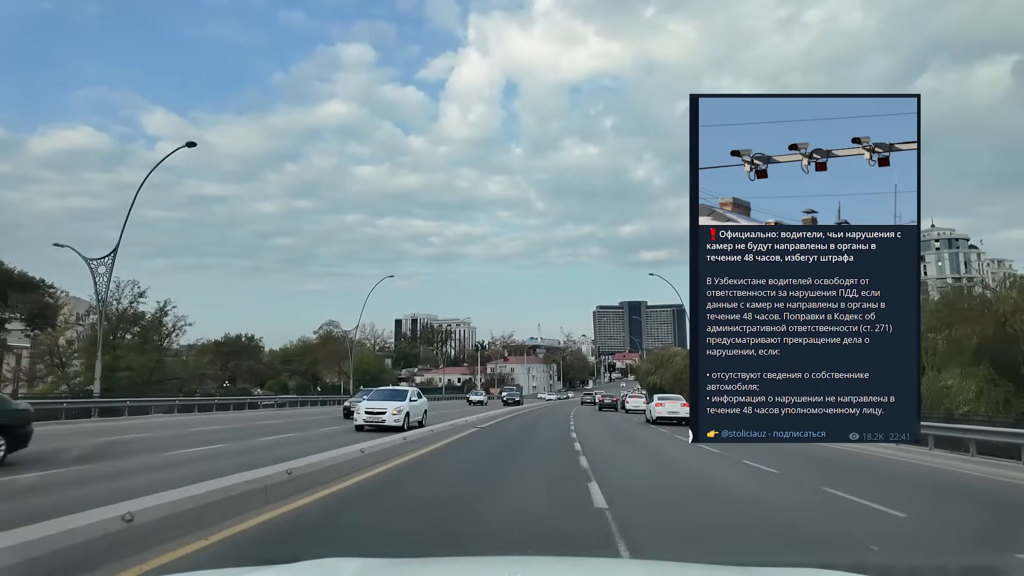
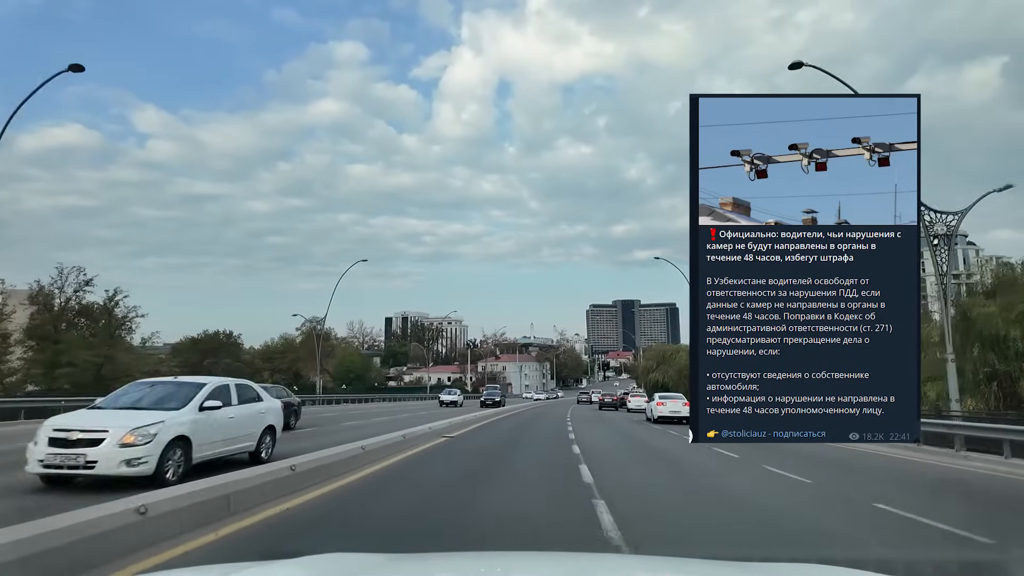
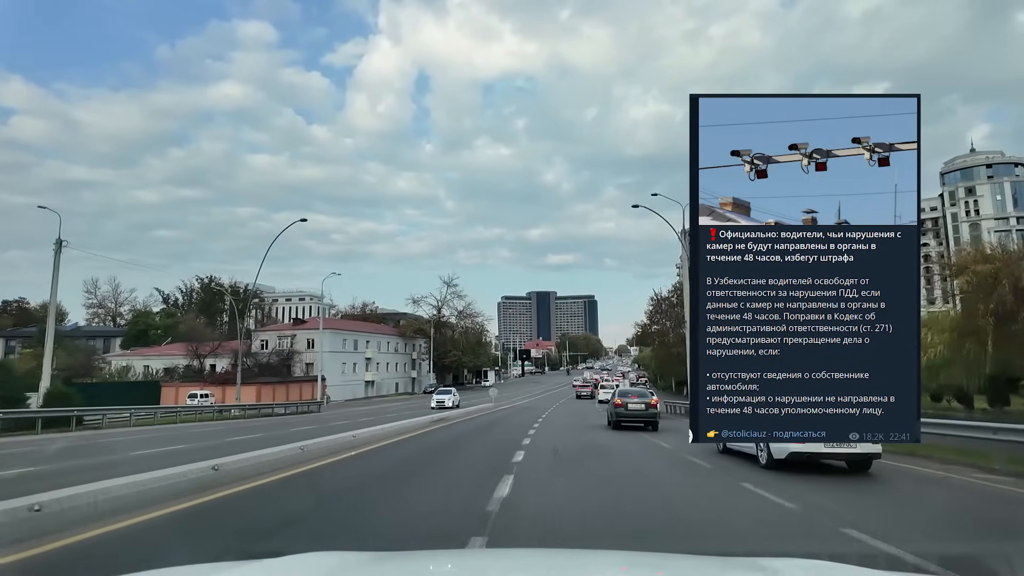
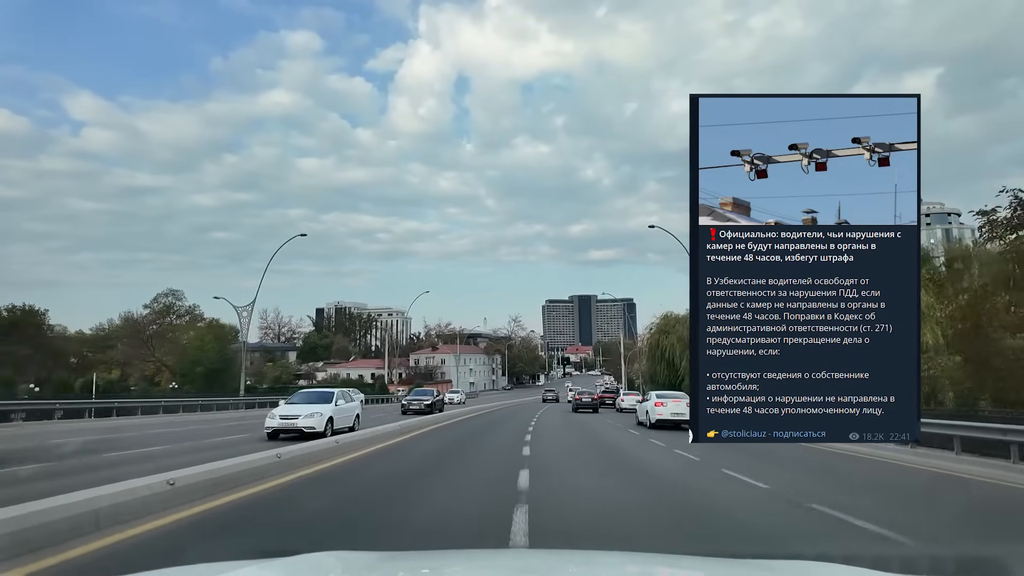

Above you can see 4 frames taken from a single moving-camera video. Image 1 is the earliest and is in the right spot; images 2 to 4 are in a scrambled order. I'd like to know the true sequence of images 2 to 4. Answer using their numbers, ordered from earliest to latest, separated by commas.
2, 4, 3
